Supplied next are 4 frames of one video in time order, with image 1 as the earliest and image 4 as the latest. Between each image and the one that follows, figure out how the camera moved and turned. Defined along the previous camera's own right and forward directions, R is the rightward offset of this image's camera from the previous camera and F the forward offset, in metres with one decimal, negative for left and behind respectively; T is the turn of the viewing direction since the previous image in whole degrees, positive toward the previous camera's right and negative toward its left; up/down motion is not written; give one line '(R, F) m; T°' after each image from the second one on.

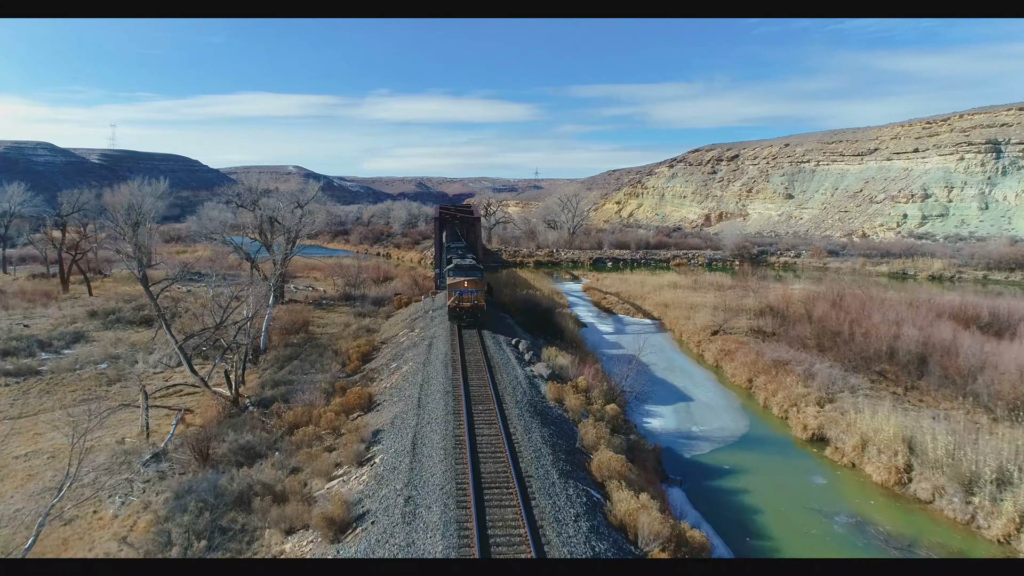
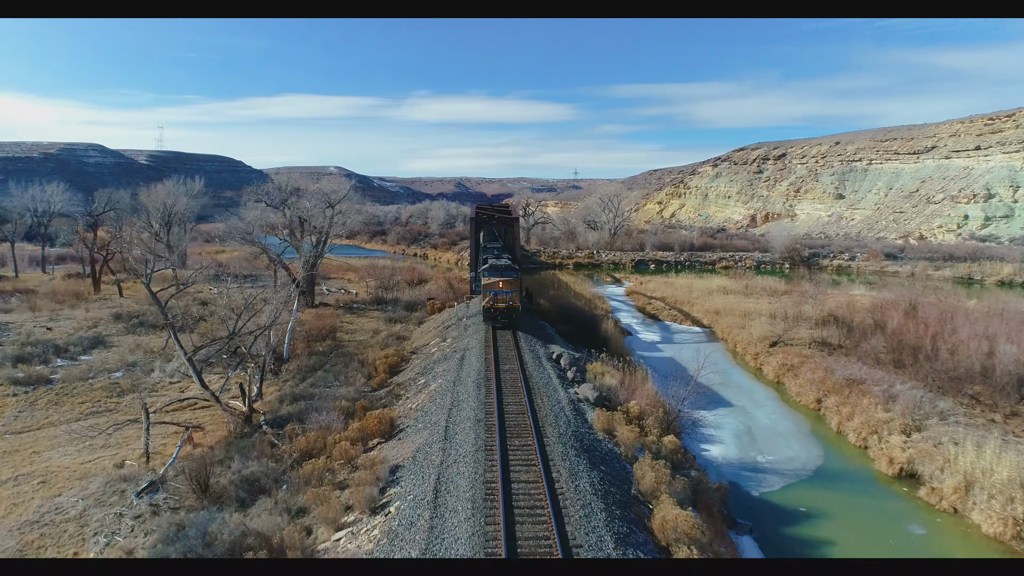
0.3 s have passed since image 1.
(-0.1, +1.5) m; -3°
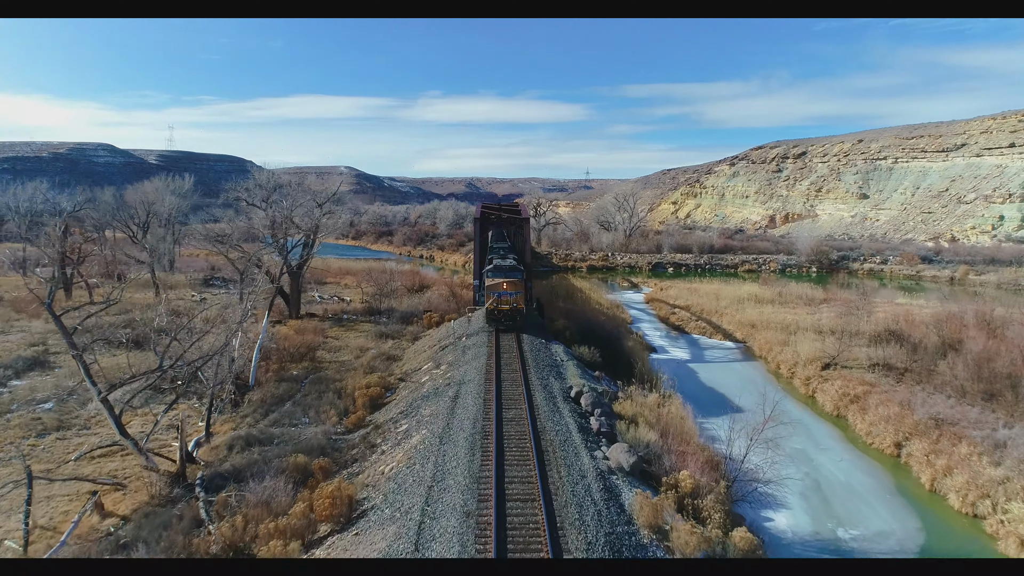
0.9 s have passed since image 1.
(+0.1, +2.9) m; -1°
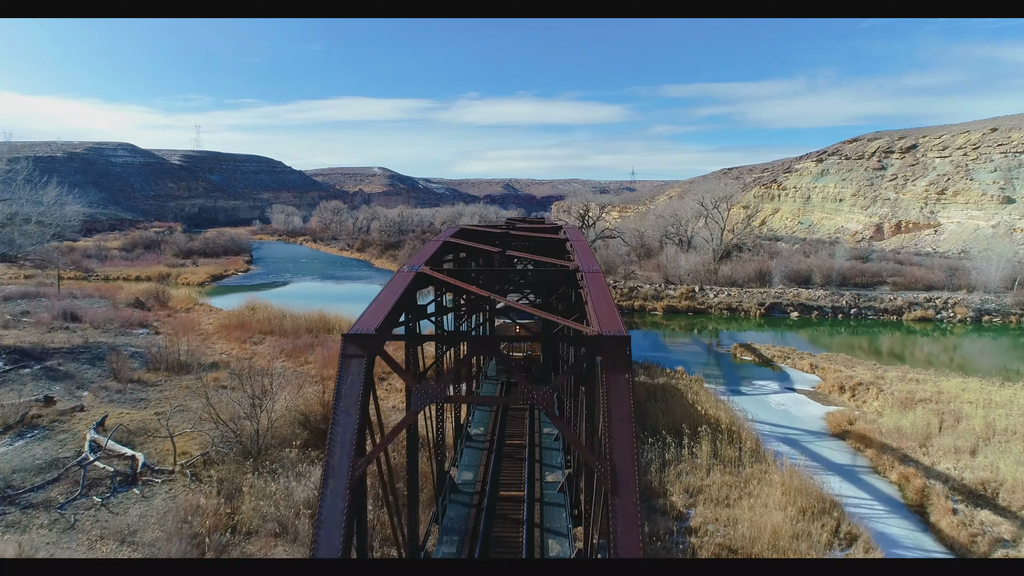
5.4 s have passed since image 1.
(+0.1, +17.8) m; -3°
